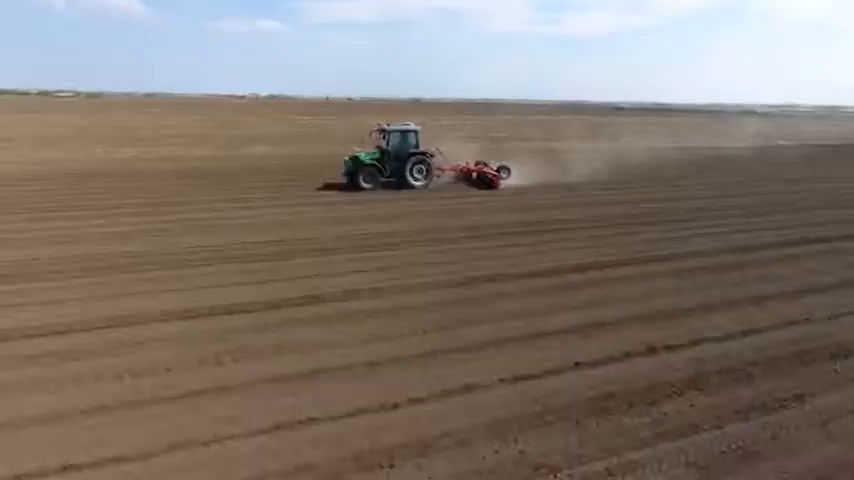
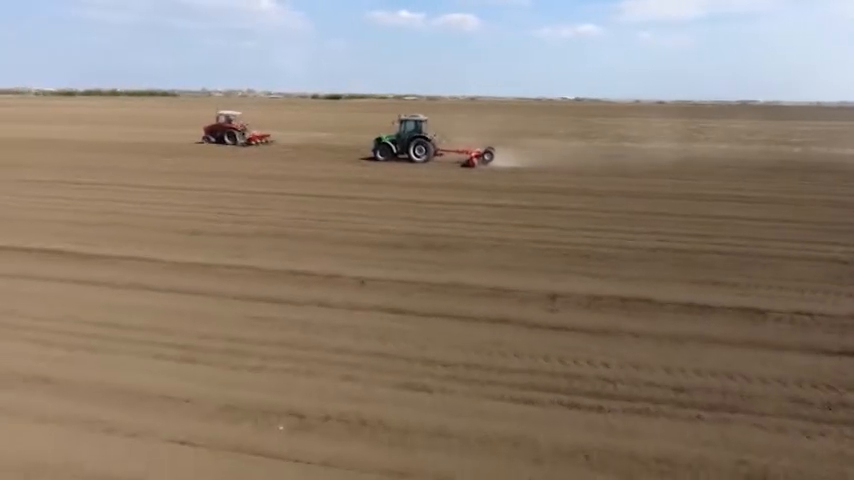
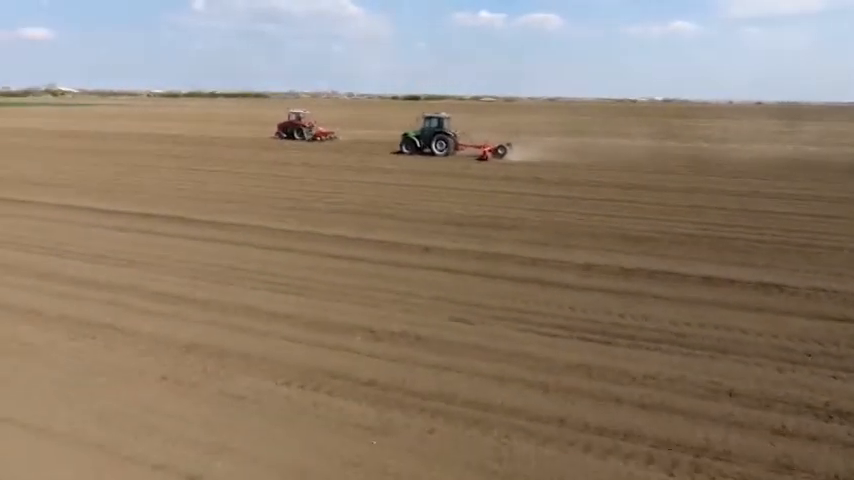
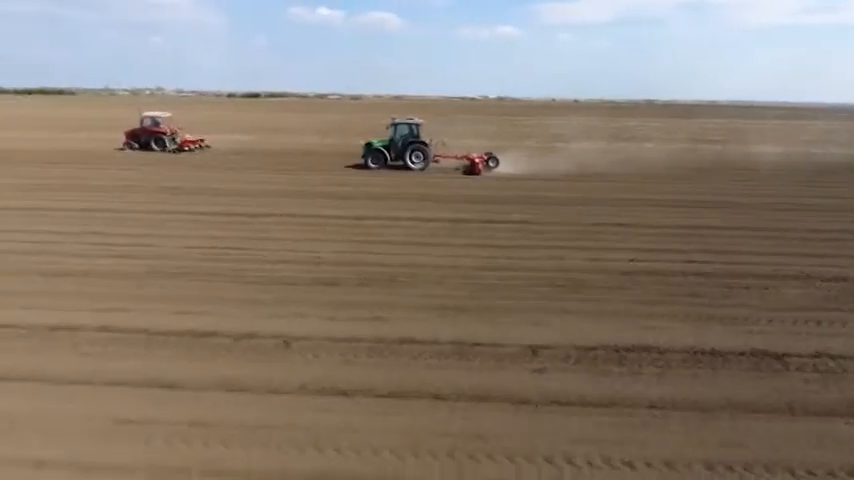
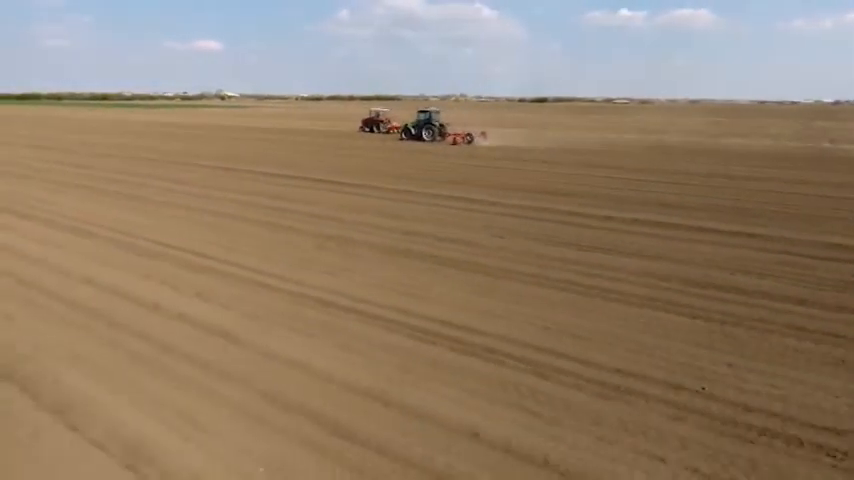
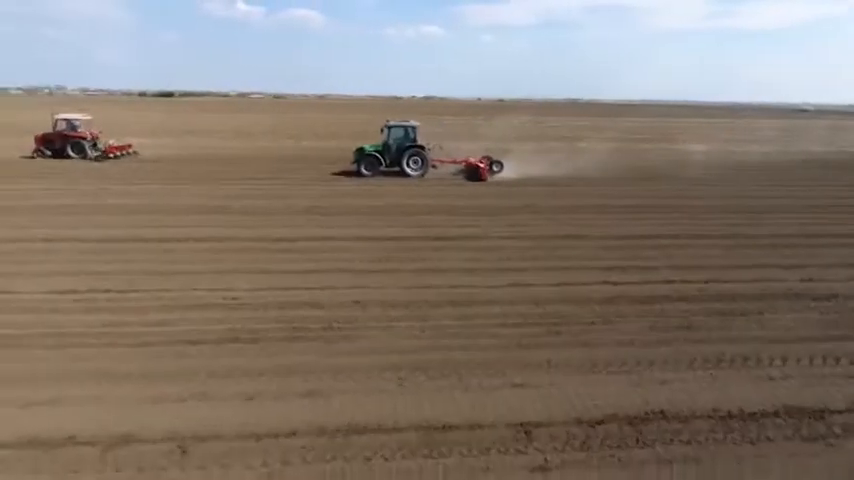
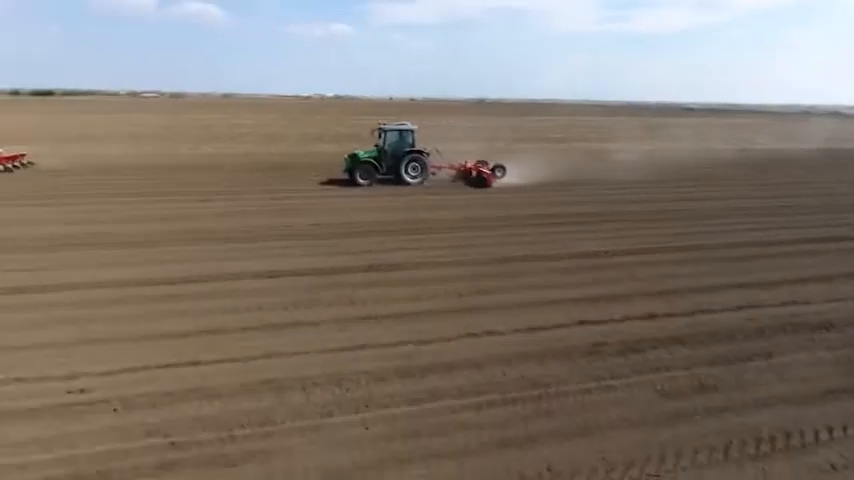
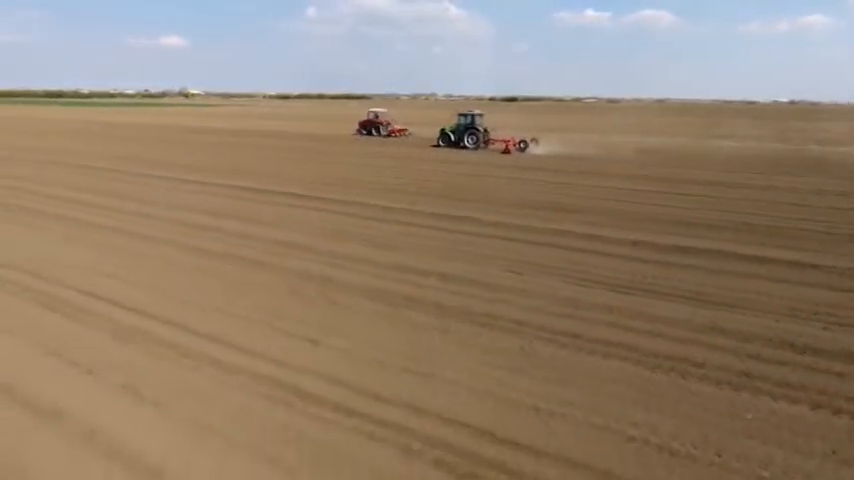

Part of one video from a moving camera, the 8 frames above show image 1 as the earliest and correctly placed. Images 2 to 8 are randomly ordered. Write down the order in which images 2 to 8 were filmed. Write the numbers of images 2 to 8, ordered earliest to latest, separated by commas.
7, 6, 4, 2, 3, 8, 5
